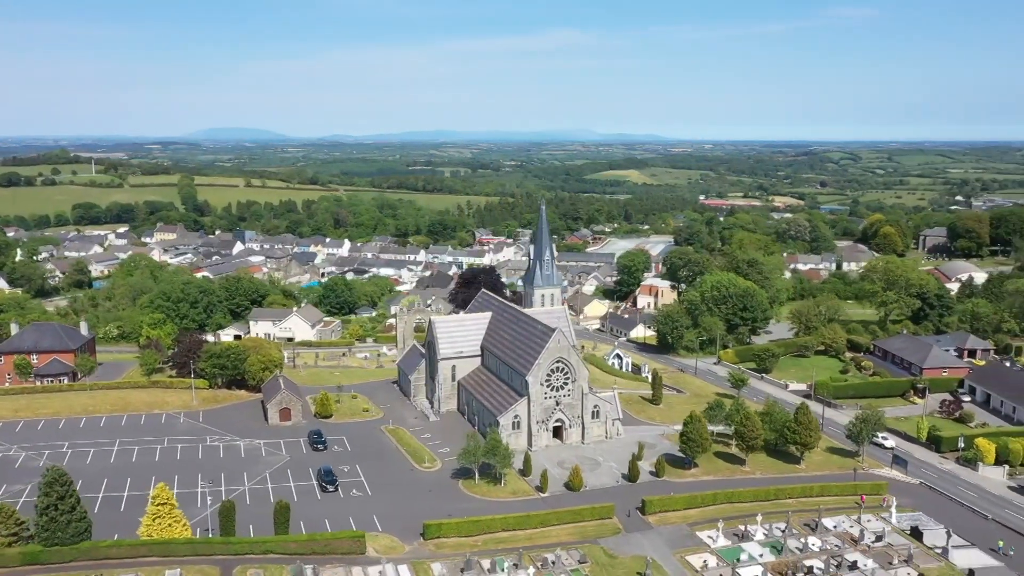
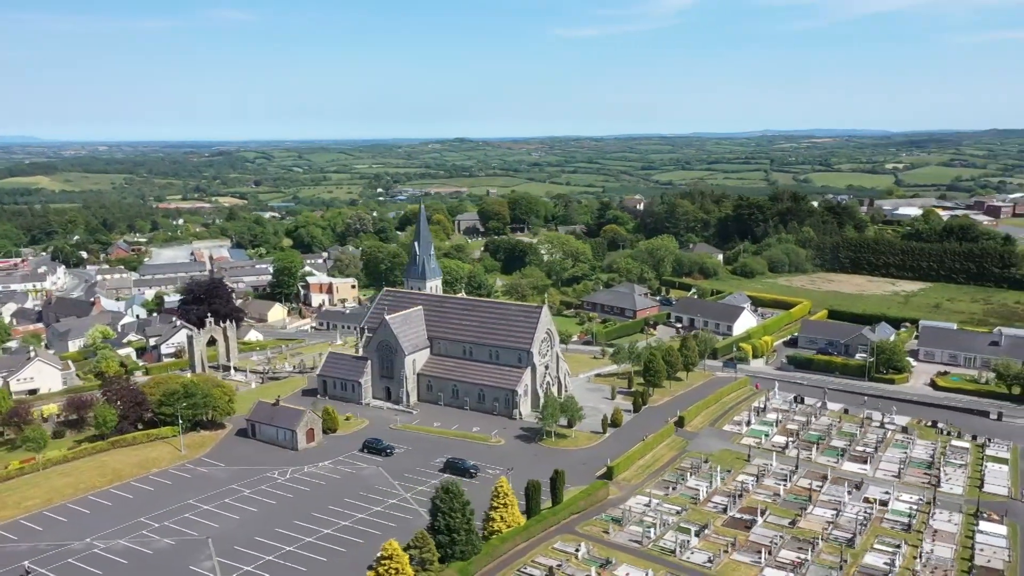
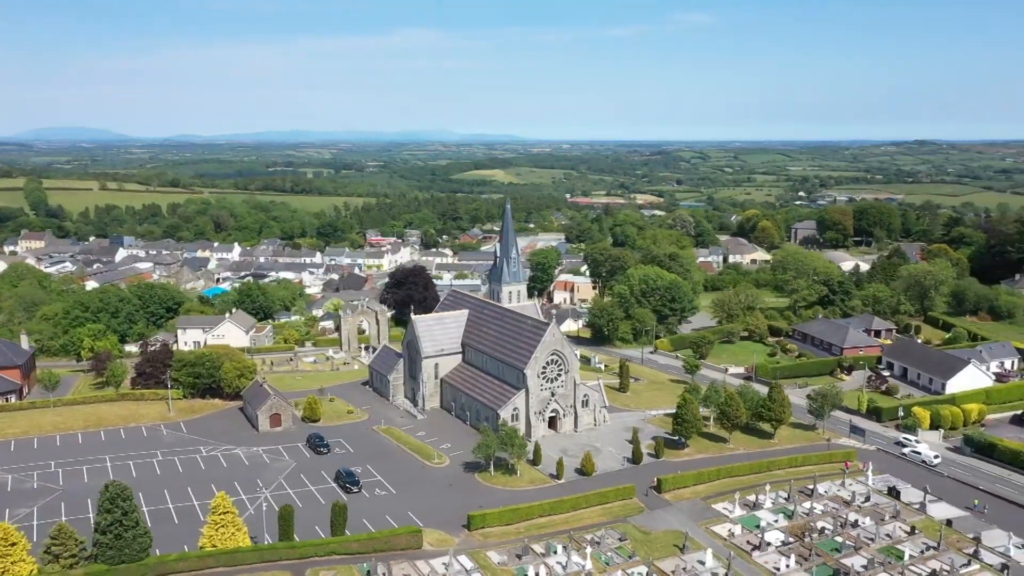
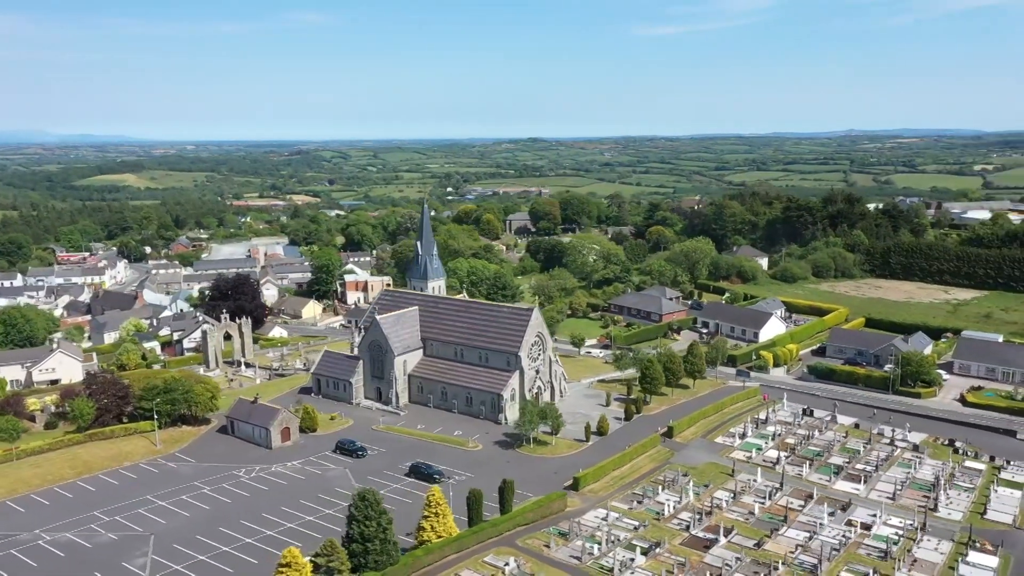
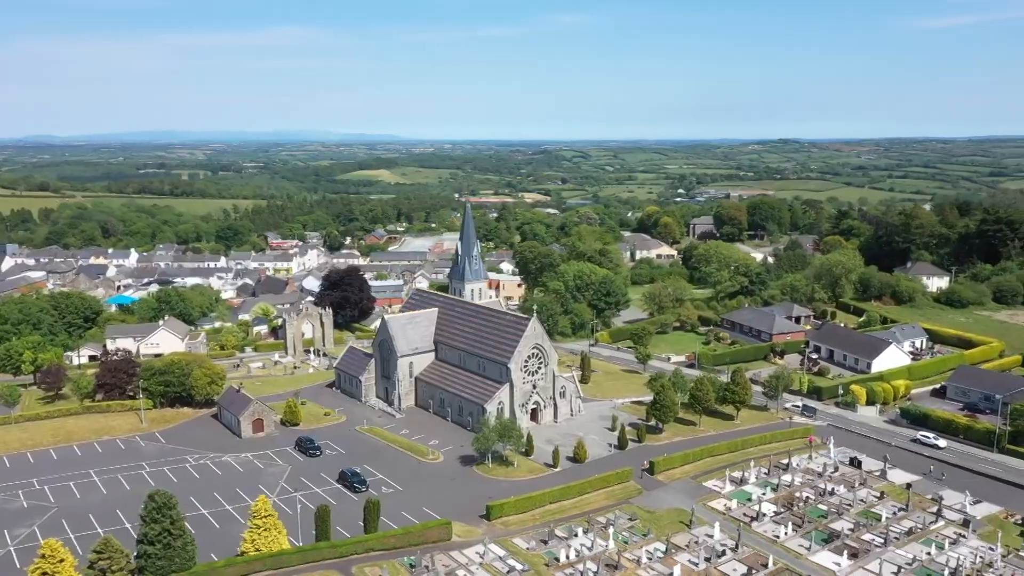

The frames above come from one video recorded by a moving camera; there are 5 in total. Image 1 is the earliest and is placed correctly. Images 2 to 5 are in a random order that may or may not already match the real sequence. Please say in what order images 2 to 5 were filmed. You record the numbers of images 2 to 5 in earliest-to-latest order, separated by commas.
3, 5, 4, 2
